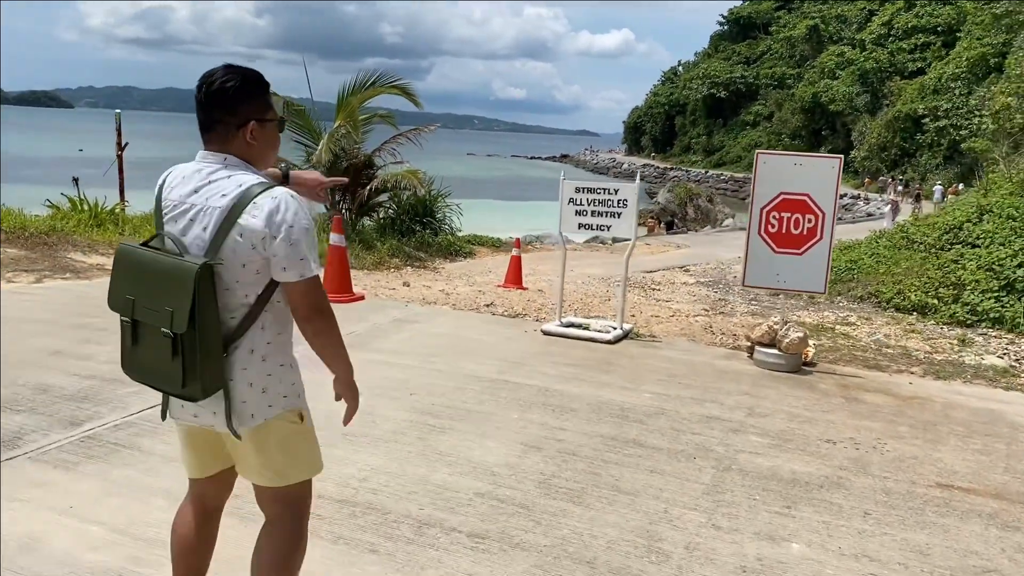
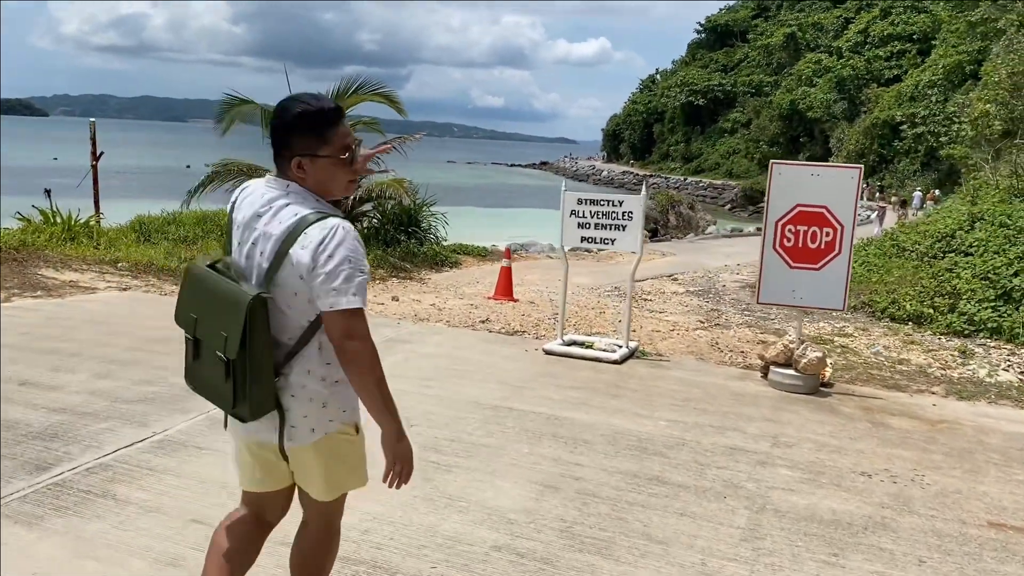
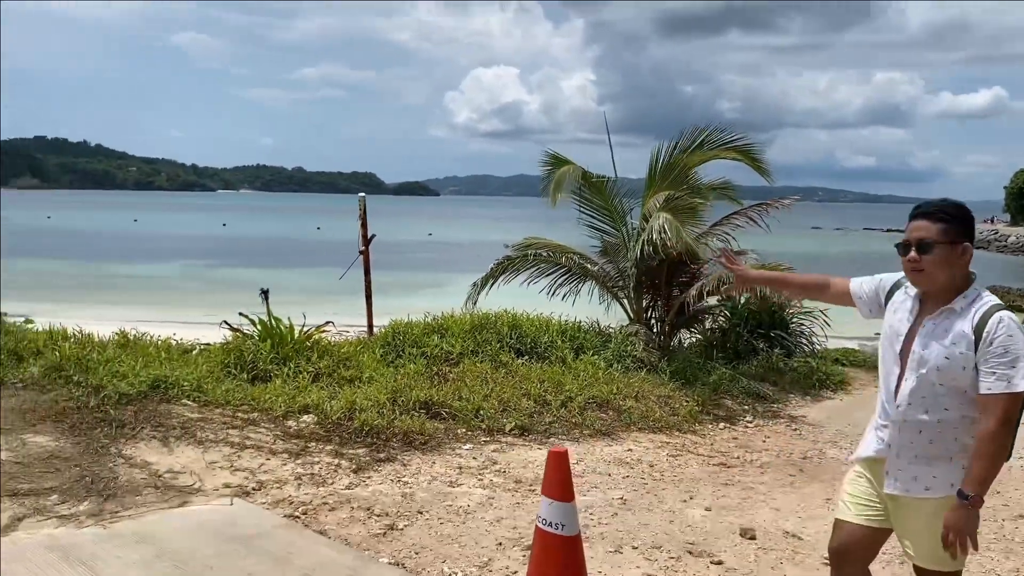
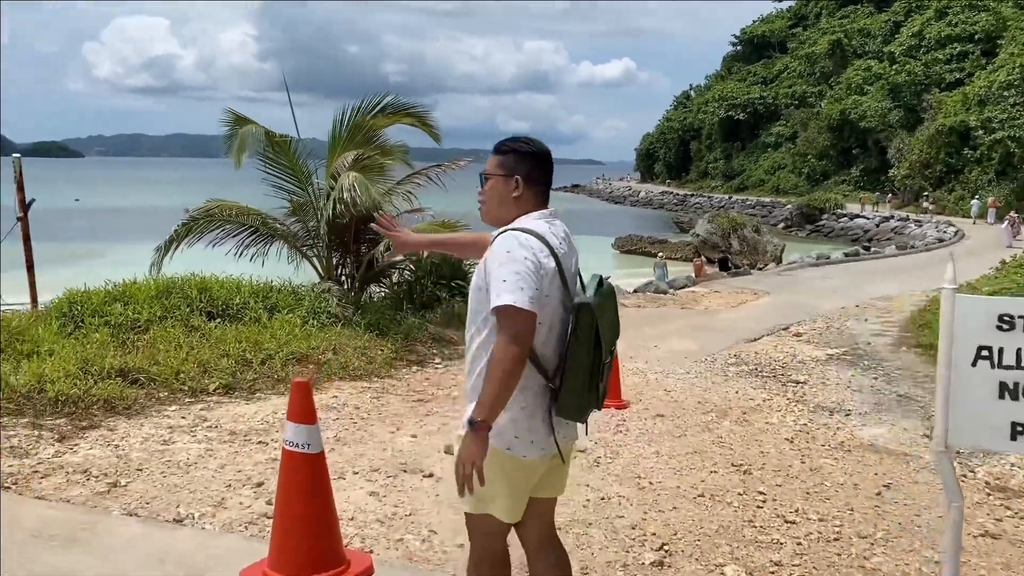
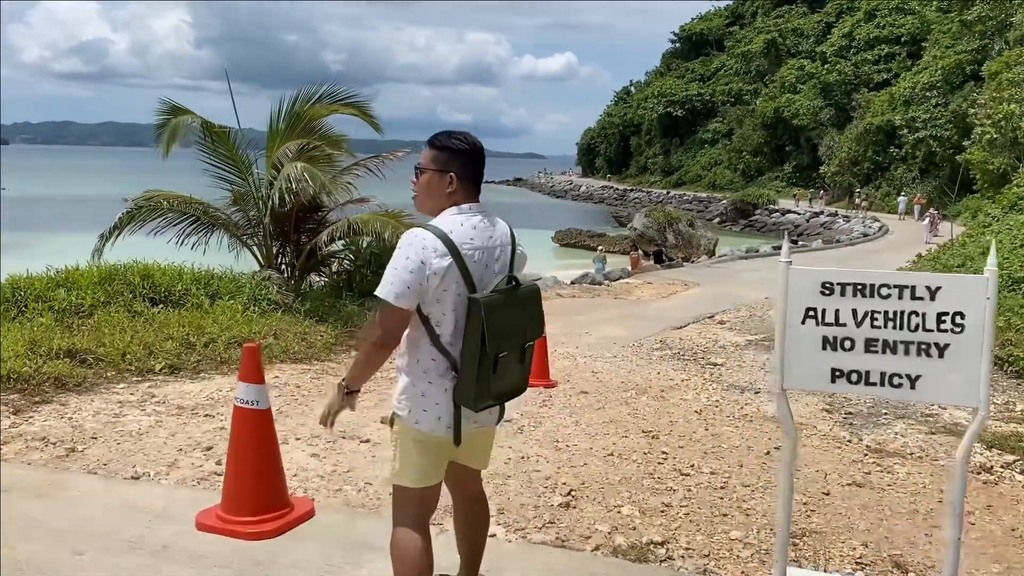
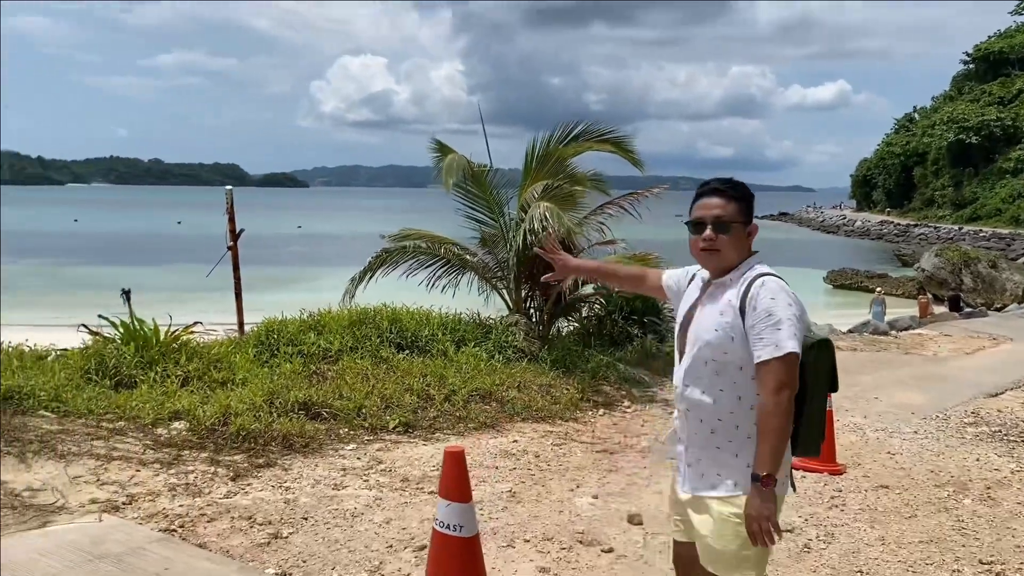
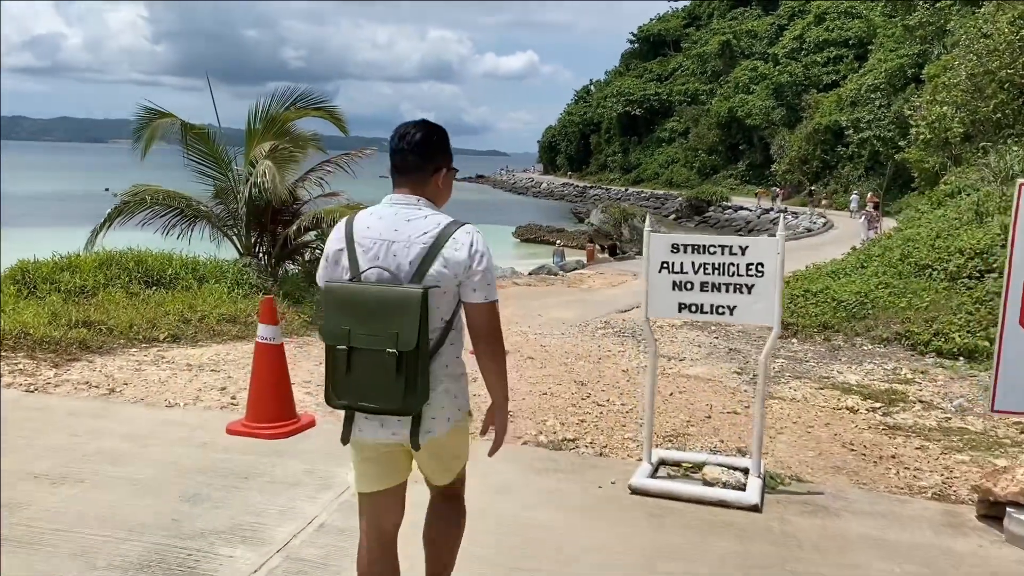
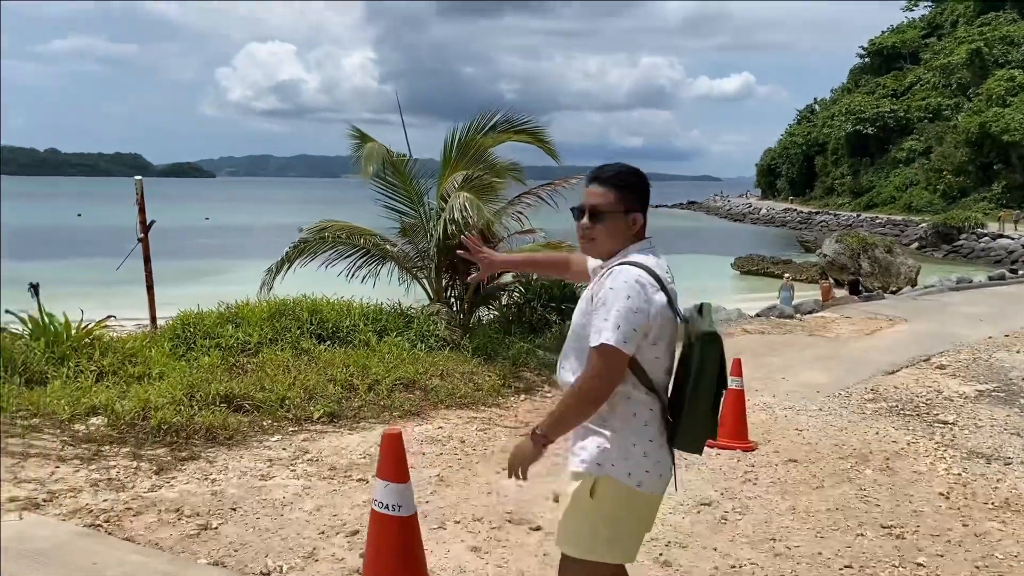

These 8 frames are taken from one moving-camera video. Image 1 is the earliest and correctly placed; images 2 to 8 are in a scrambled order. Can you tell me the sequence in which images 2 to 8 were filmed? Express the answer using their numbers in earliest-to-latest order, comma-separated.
2, 7, 5, 4, 8, 6, 3
